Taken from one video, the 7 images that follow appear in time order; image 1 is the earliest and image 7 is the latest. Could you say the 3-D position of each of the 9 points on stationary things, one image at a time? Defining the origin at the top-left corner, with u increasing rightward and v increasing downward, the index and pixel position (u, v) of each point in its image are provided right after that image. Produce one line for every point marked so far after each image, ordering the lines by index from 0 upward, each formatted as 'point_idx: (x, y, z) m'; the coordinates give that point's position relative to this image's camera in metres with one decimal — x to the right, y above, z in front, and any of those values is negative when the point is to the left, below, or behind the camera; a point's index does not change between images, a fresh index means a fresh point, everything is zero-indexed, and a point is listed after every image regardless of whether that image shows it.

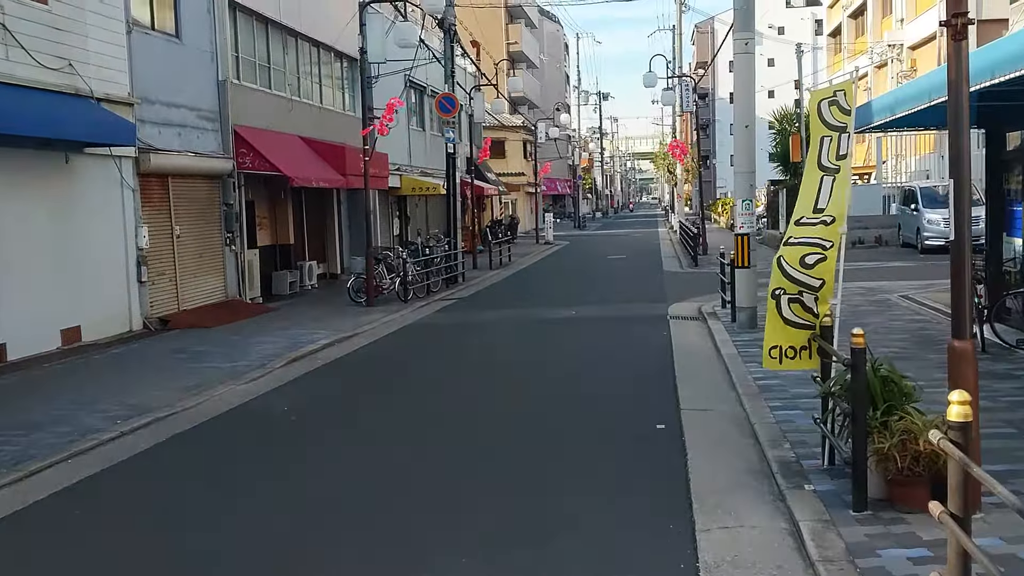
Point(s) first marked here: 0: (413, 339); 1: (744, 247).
0: (-1.5, -0.8, +13.1) m
1: (+3.2, +0.6, +11.8) m
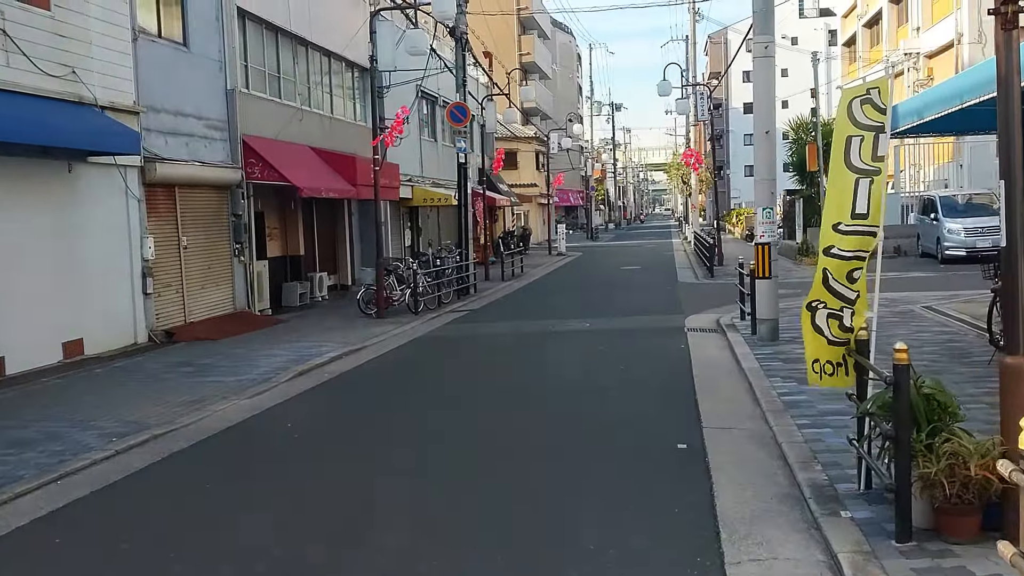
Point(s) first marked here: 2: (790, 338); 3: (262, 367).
0: (-1.3, -0.9, +12.8) m
1: (+3.3, +0.4, +11.4) m
2: (+3.7, -0.7, +11.7) m
3: (-3.3, -1.0, +11.5) m
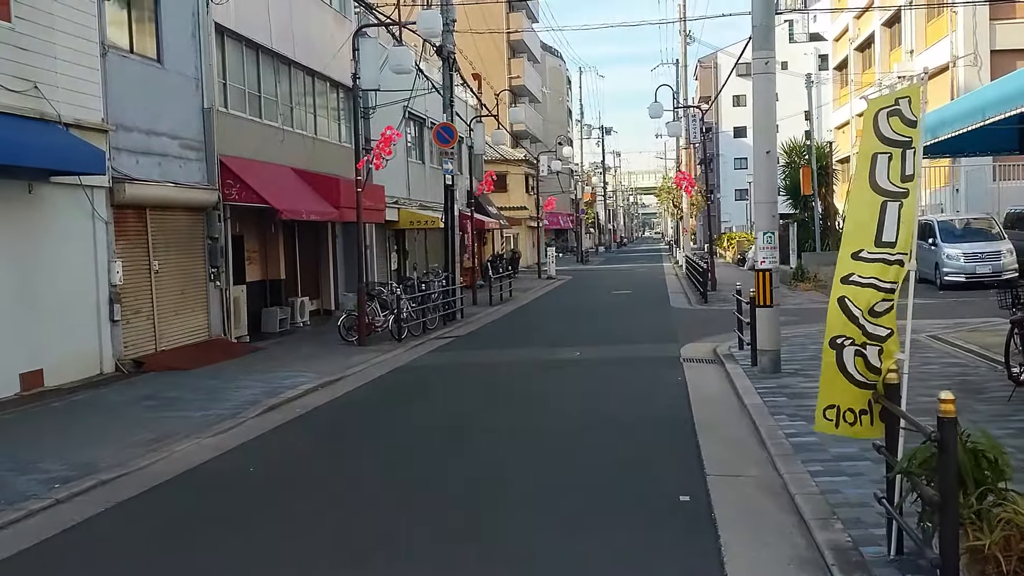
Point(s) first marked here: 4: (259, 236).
0: (-1.5, -1.3, +12.1) m
1: (+3.1, 0.0, +10.8) m
2: (+3.6, -1.1, +11.0) m
3: (-3.5, -1.4, +10.8) m
4: (-5.6, +1.1, +19.2) m
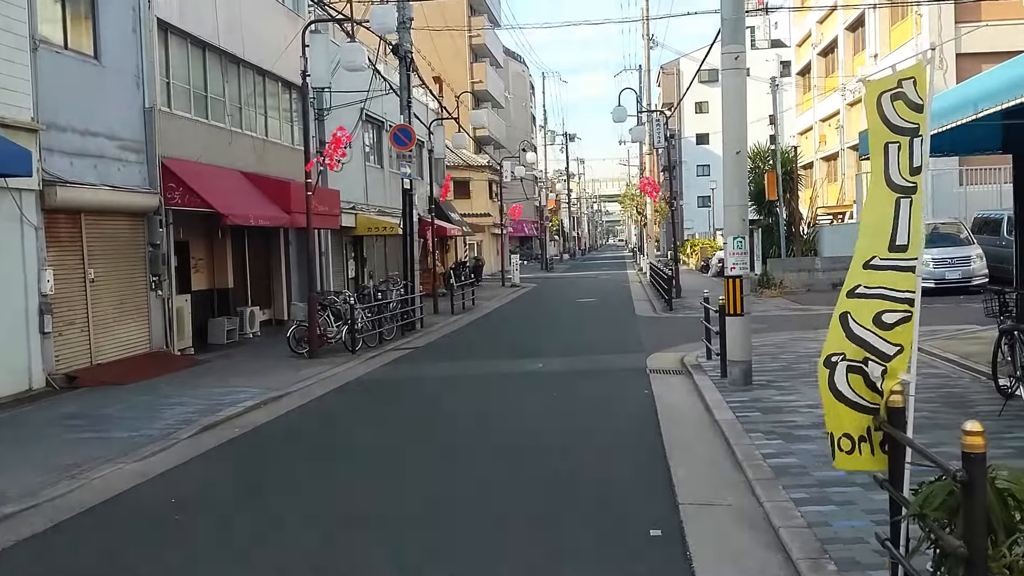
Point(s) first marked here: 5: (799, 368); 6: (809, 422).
0: (-2.0, -1.4, +11.3) m
1: (+2.6, 0.0, +10.2) m
2: (+3.0, -1.1, +10.5) m
3: (-4.0, -1.5, +9.9) m
4: (-6.5, +1.0, +18.3) m
5: (+3.7, -1.1, +11.2) m
6: (+2.8, -1.3, +8.1) m
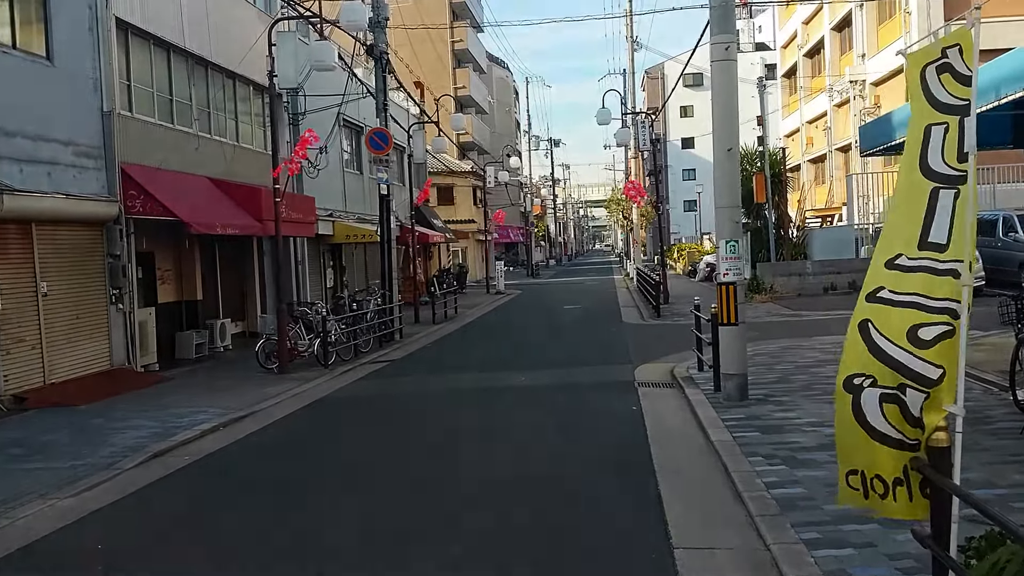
0: (-2.3, -1.6, +10.6) m
1: (+2.4, -0.1, +9.5) m
2: (+2.8, -1.2, +9.8) m
3: (-4.2, -1.7, +9.1) m
4: (-6.8, +0.7, +17.5) m
5: (+3.5, -1.1, +10.6) m
6: (+2.5, -1.3, +7.3) m
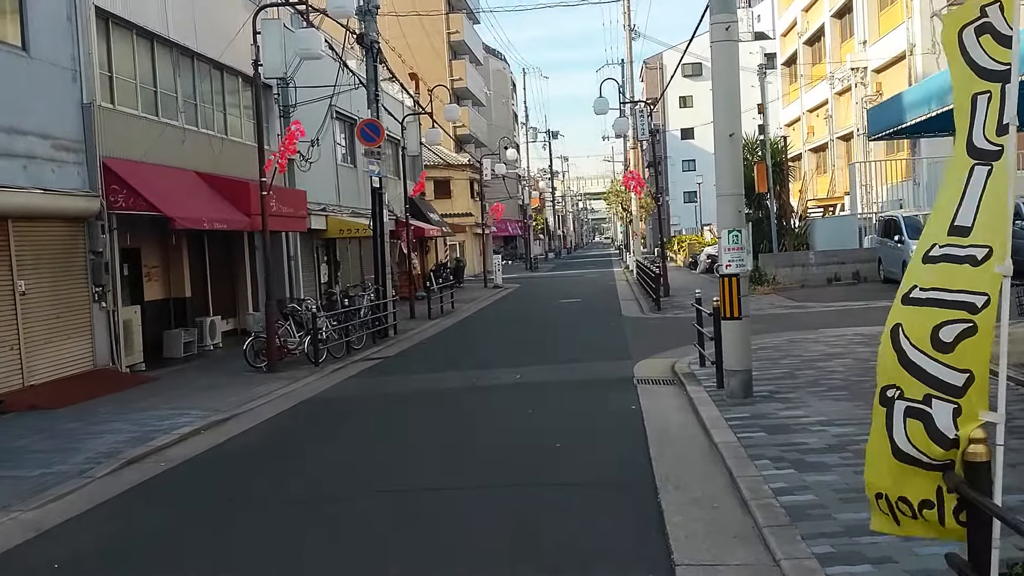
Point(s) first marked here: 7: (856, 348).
0: (-2.4, -1.5, +10.1) m
1: (+2.3, 0.0, +9.1) m
2: (+2.7, -1.1, +9.4) m
3: (-4.3, -1.6, +8.7) m
4: (-6.9, +0.8, +17.0) m
5: (+3.4, -1.0, +10.1) m
6: (+2.5, -1.3, +6.9) m
7: (+4.8, -0.9, +12.3) m
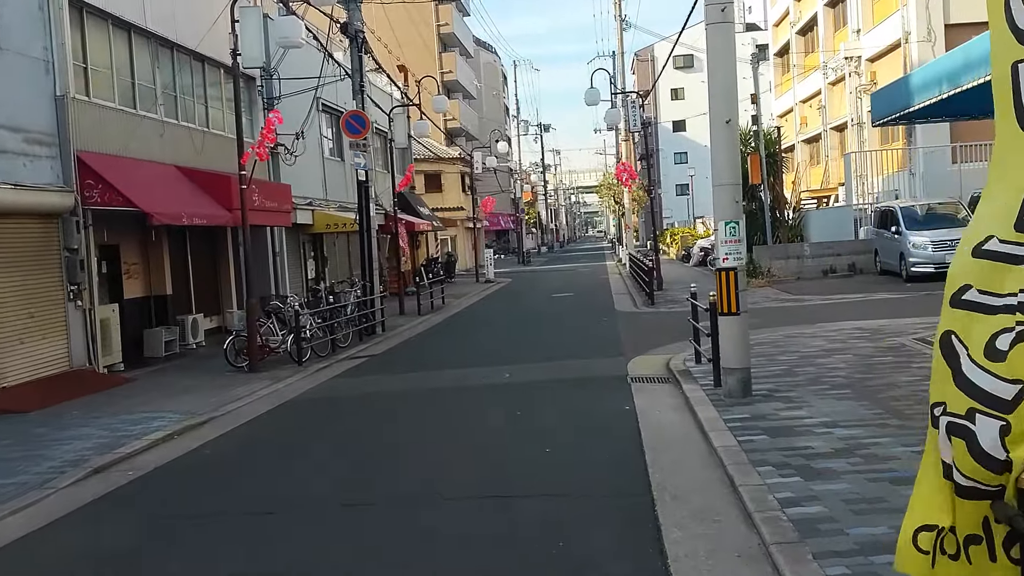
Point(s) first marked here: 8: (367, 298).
0: (-2.5, -1.5, +9.7) m
1: (+2.2, 0.0, +8.7) m
2: (+2.6, -1.1, +9.0) m
3: (-4.4, -1.6, +8.3) m
4: (-7.1, +0.8, +16.6) m
5: (+3.3, -1.0, +9.7) m
6: (+2.4, -1.2, +6.5) m
7: (+4.7, -0.8, +11.9) m
8: (-3.1, -0.2, +18.6) m
